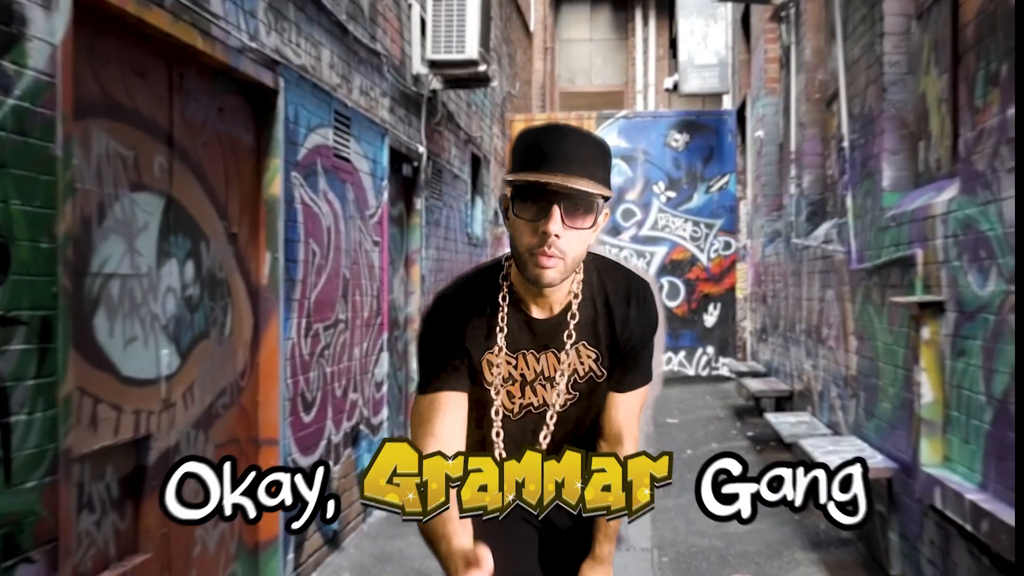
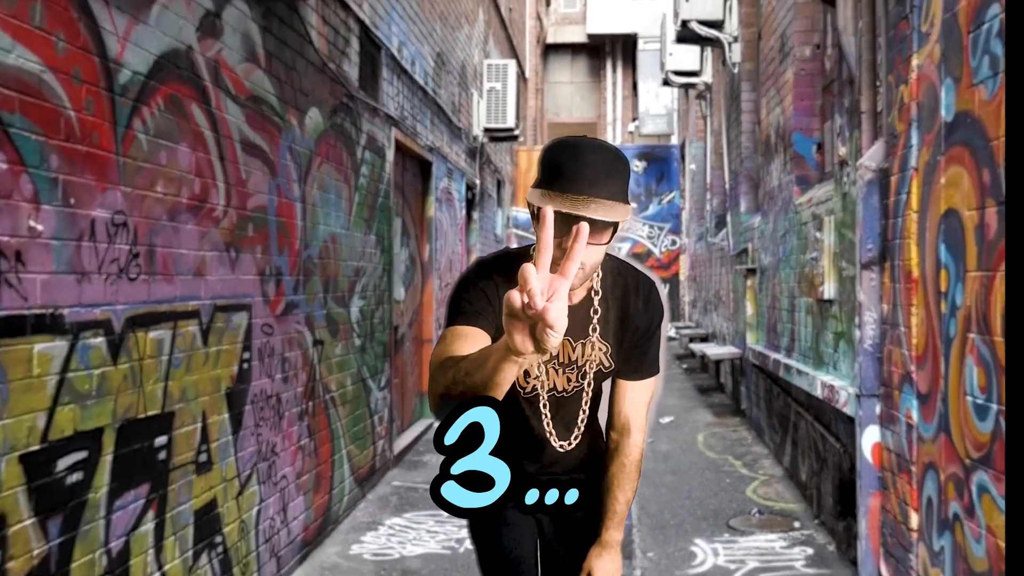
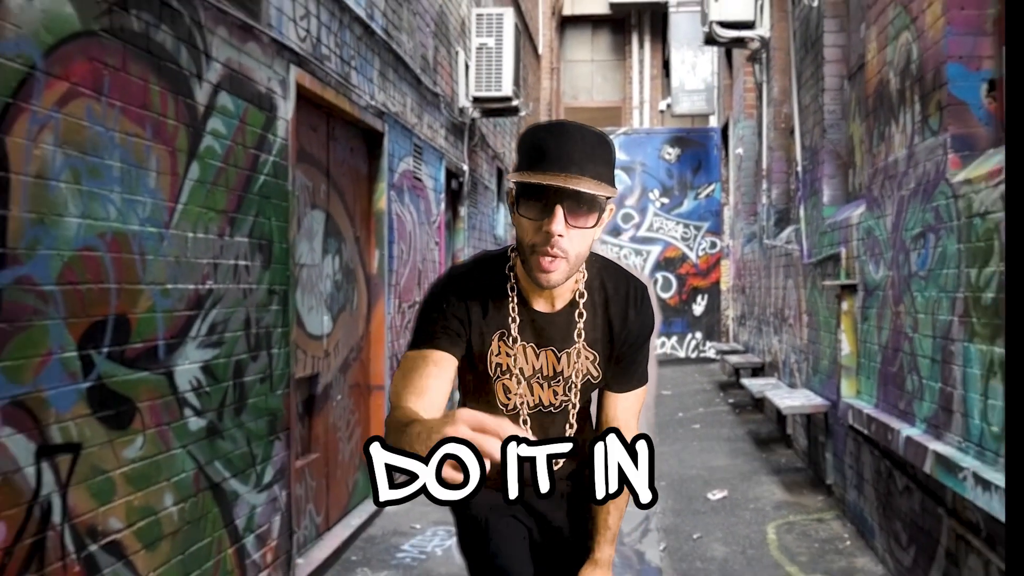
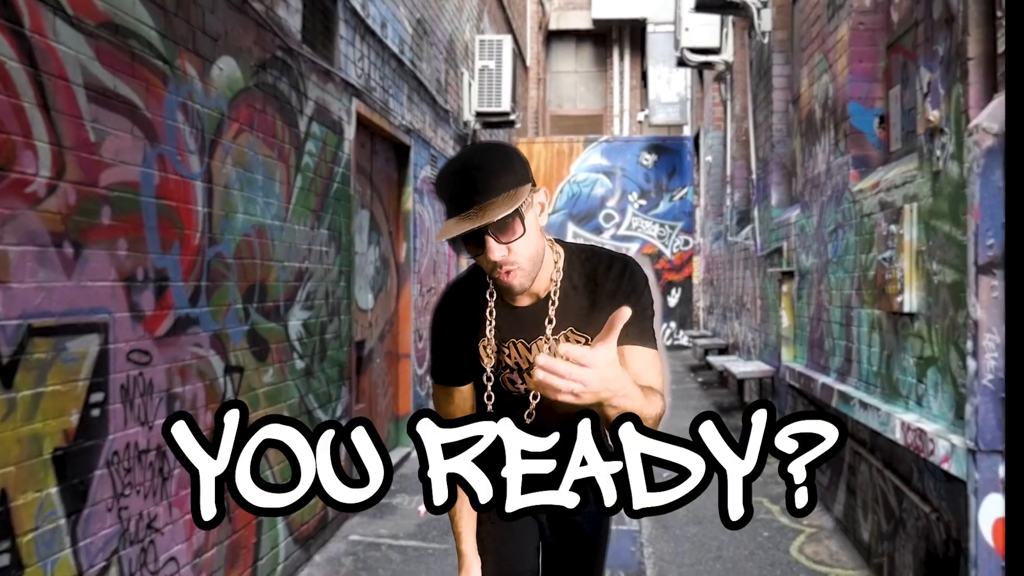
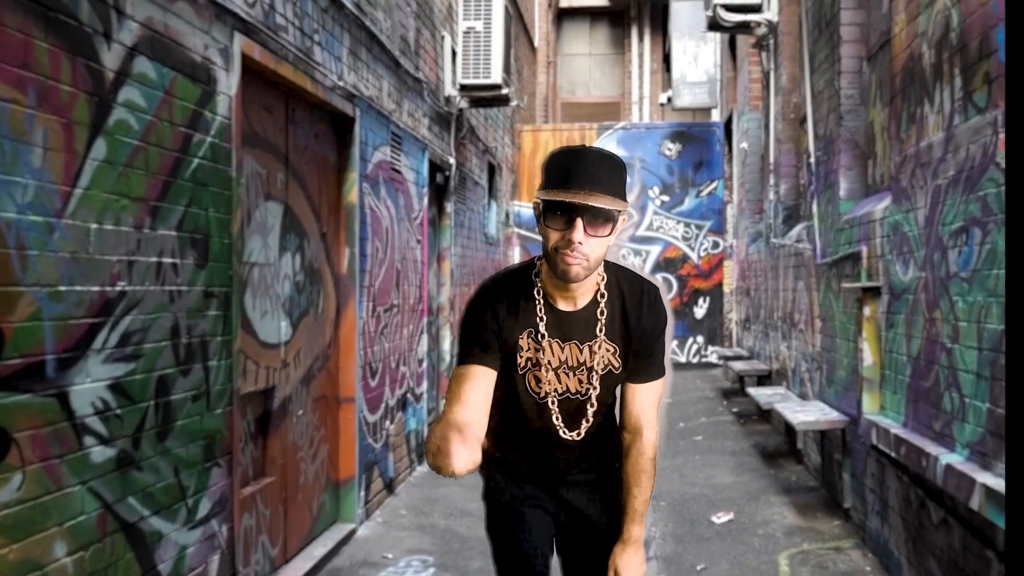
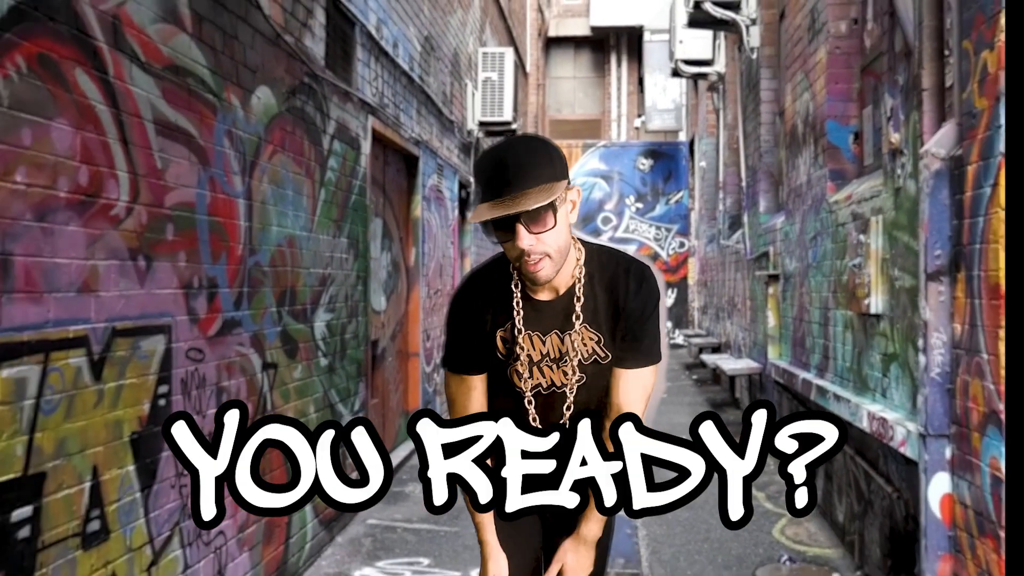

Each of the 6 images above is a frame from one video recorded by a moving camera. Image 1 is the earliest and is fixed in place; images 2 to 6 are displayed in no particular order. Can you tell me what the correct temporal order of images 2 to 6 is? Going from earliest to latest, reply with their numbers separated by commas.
5, 3, 4, 6, 2
